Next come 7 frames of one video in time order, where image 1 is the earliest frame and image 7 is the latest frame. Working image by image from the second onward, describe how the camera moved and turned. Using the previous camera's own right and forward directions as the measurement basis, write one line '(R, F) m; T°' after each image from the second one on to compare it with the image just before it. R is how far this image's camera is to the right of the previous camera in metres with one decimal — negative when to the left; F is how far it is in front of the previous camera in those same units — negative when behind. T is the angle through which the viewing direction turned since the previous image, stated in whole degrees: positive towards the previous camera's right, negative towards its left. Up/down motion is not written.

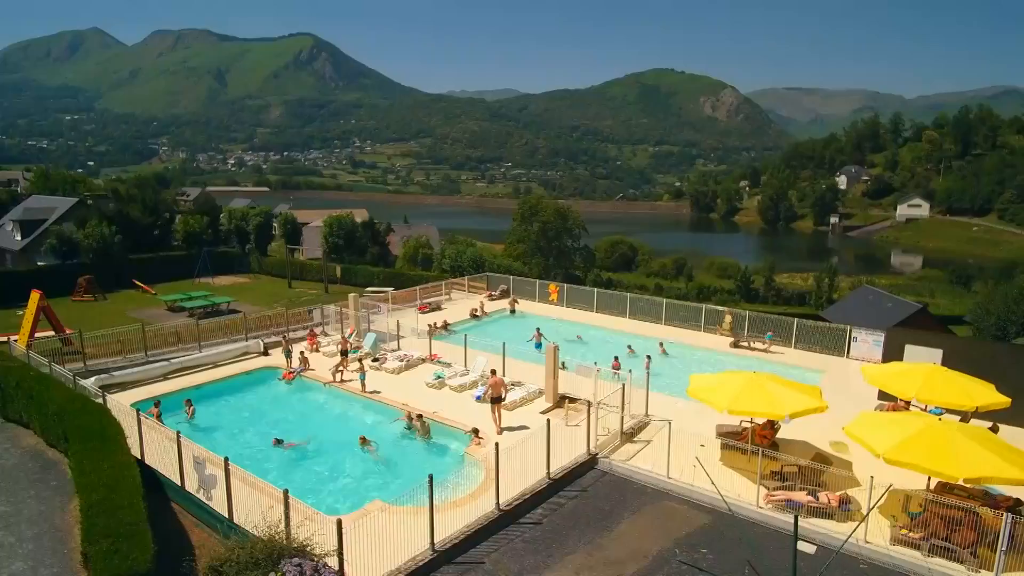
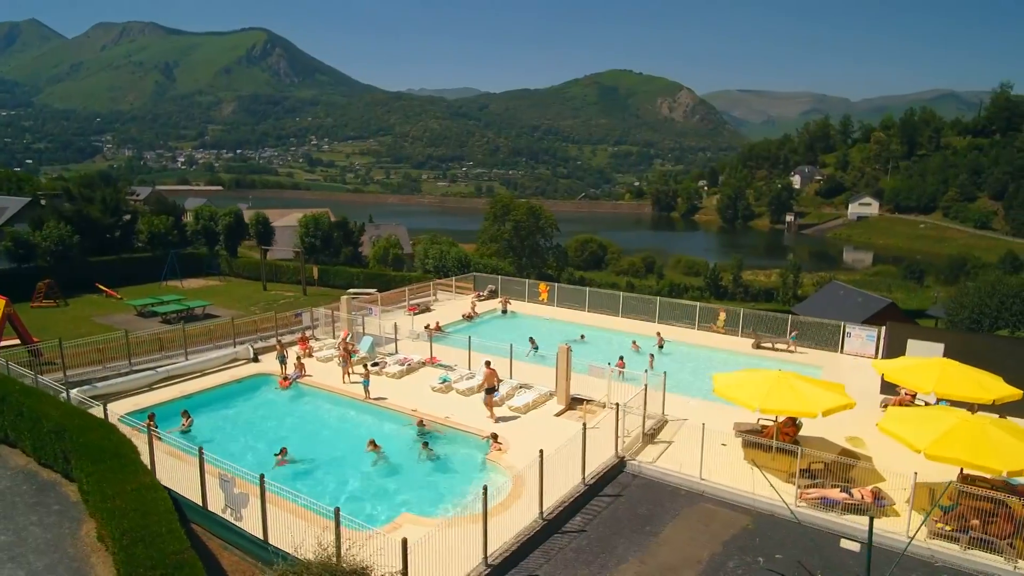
(-1.7, +0.5) m; +4°
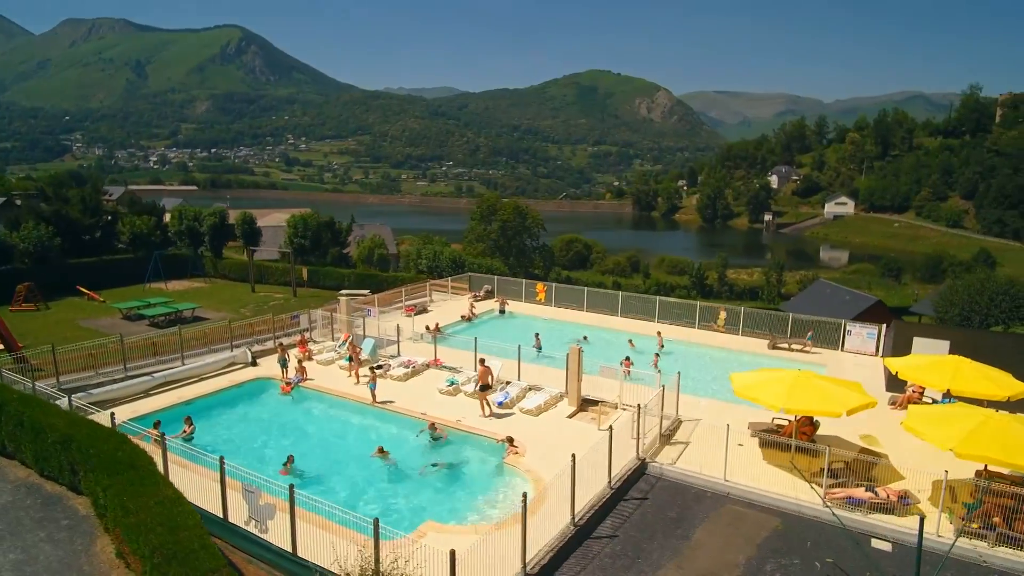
(-1.1, +0.3) m; +2°
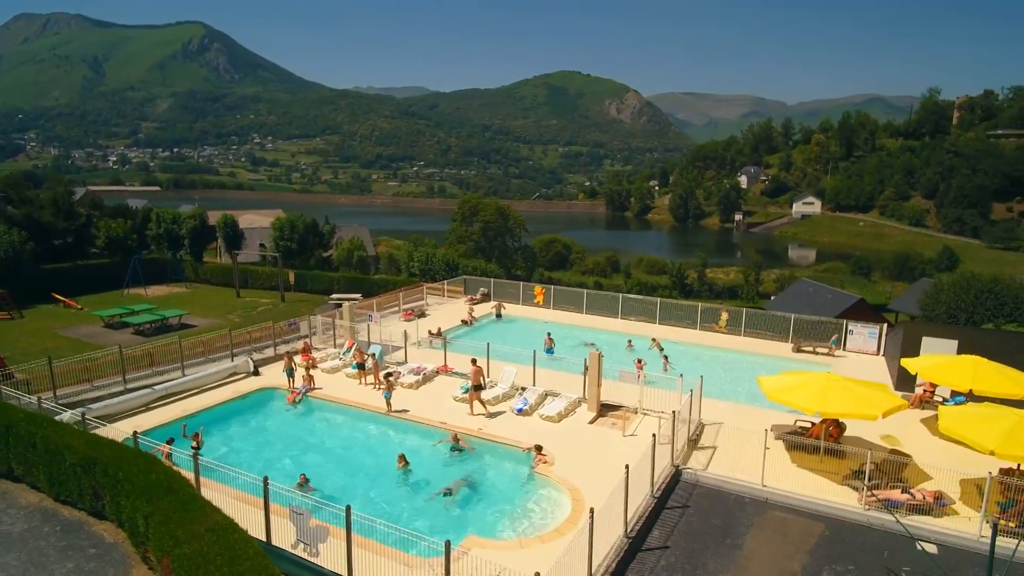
(-1.6, +0.4) m; +3°
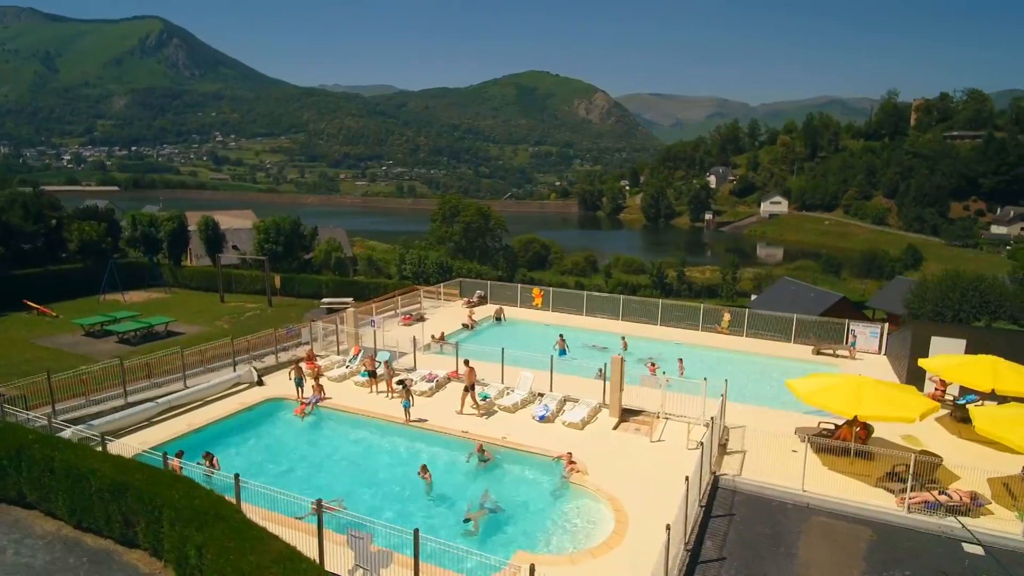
(-1.7, +0.4) m; +3°
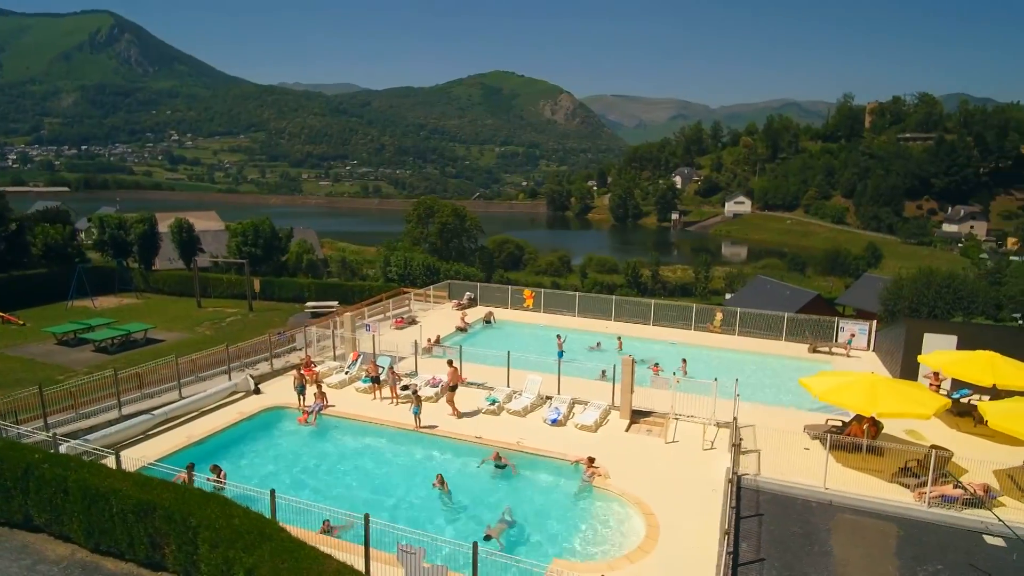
(-1.5, +0.3) m; +3°
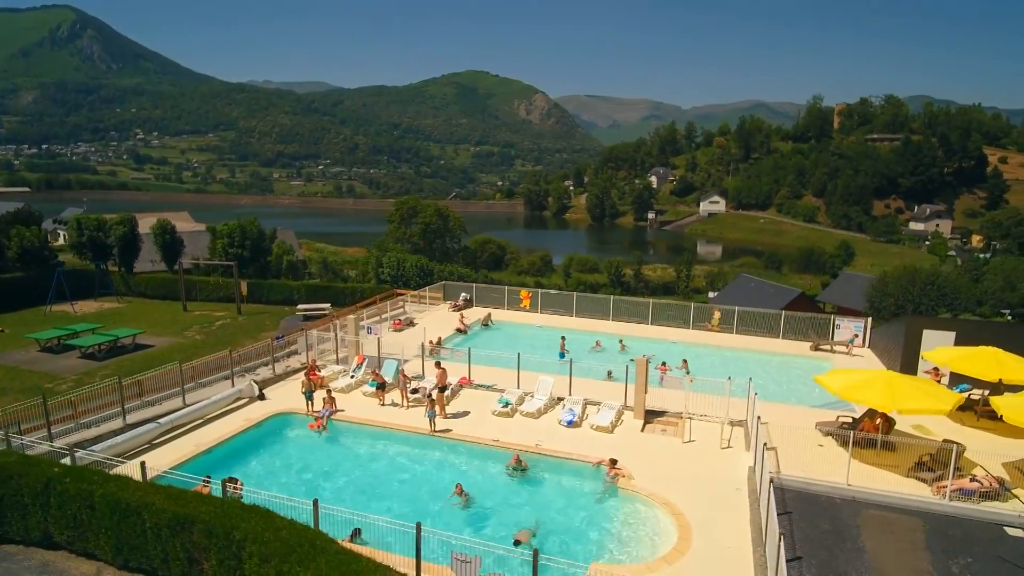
(-1.3, +0.2) m; +2°
